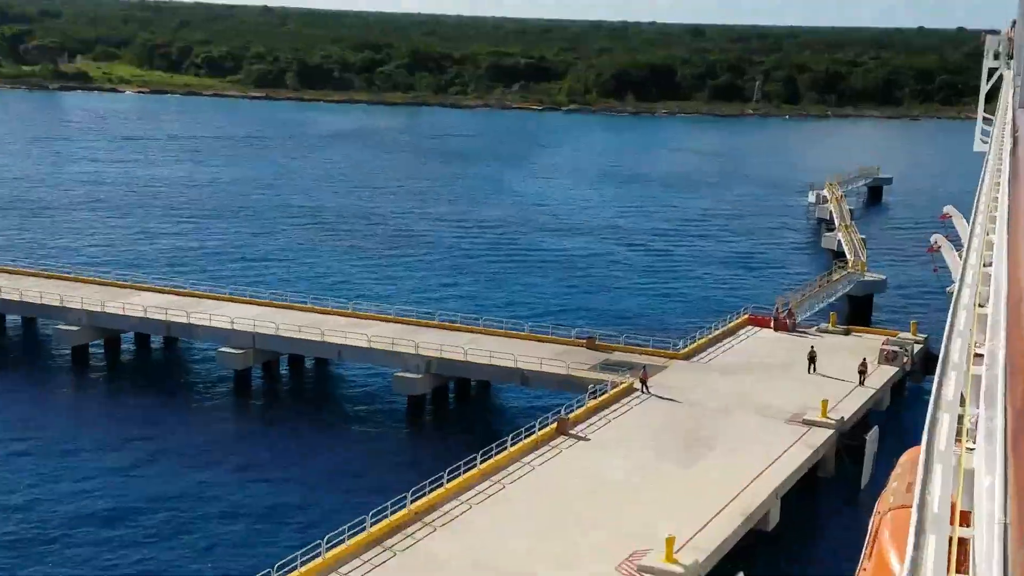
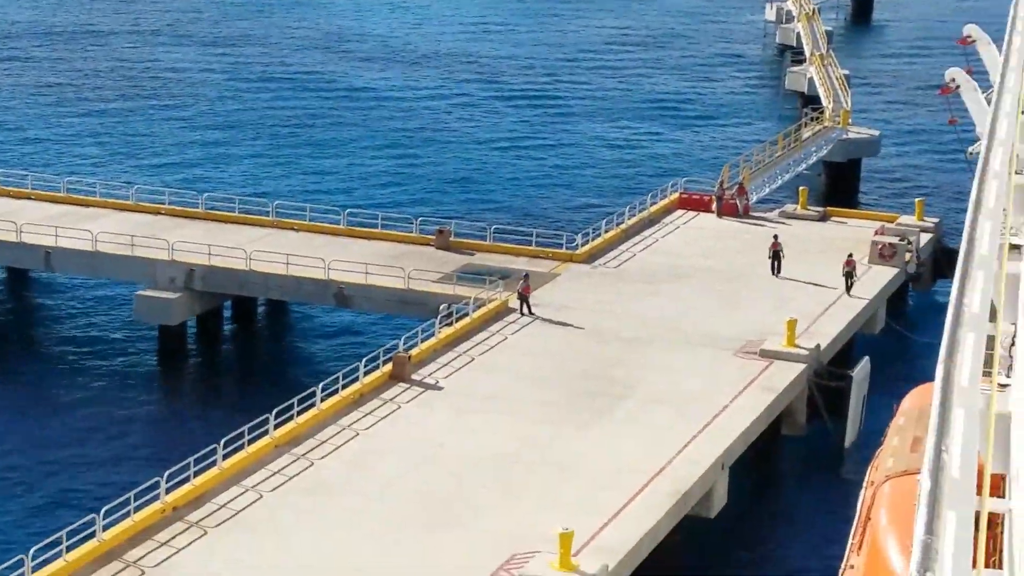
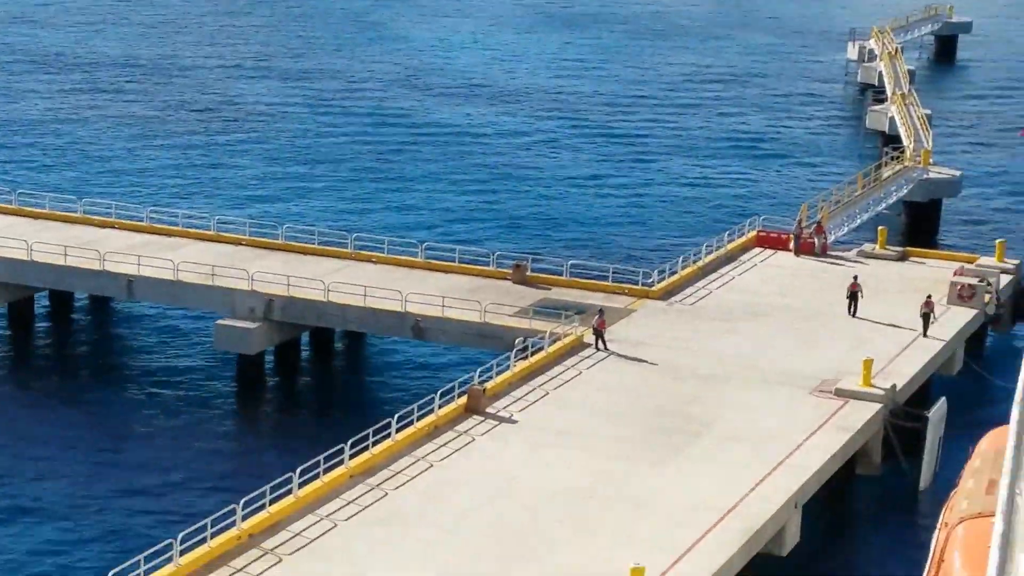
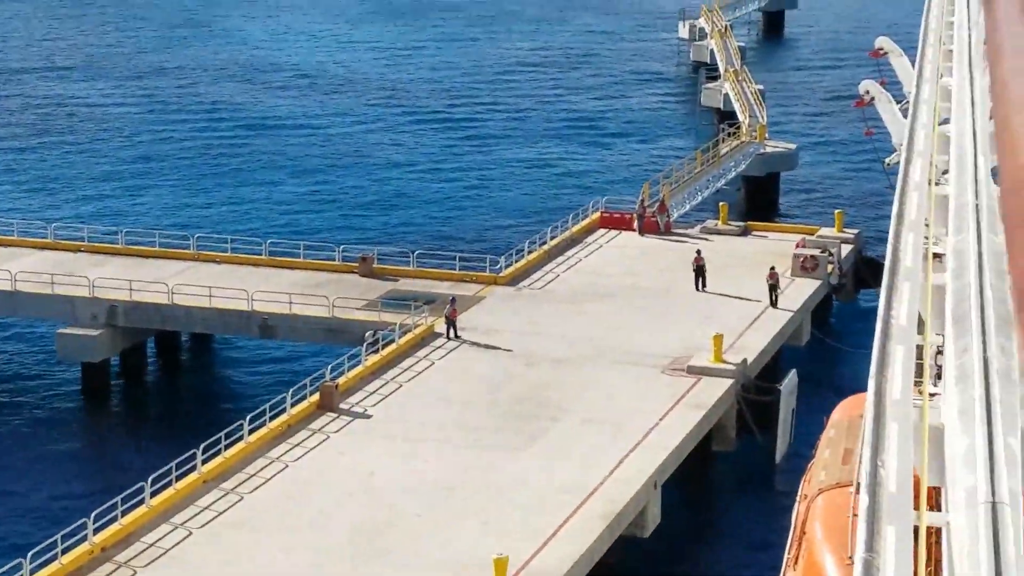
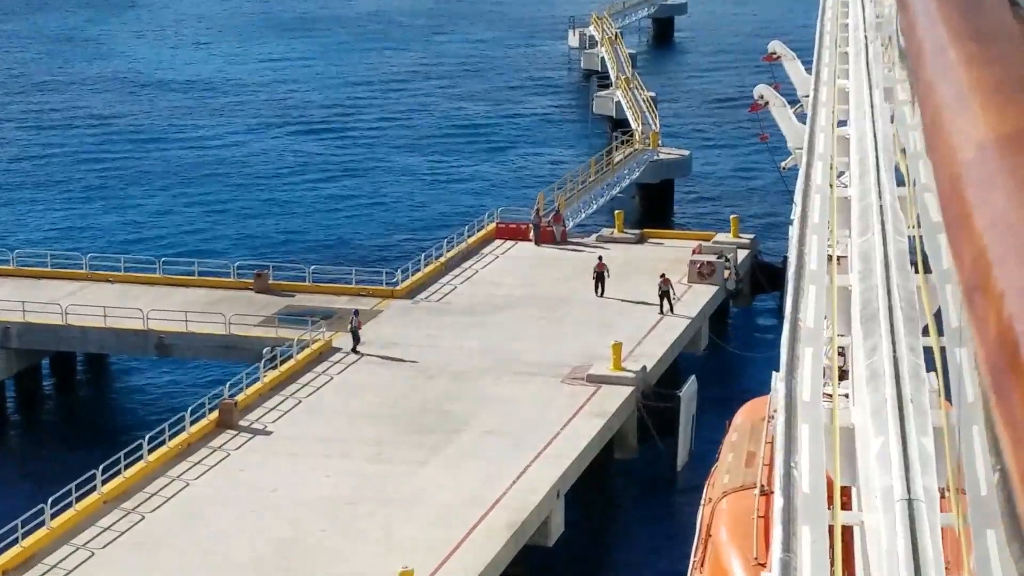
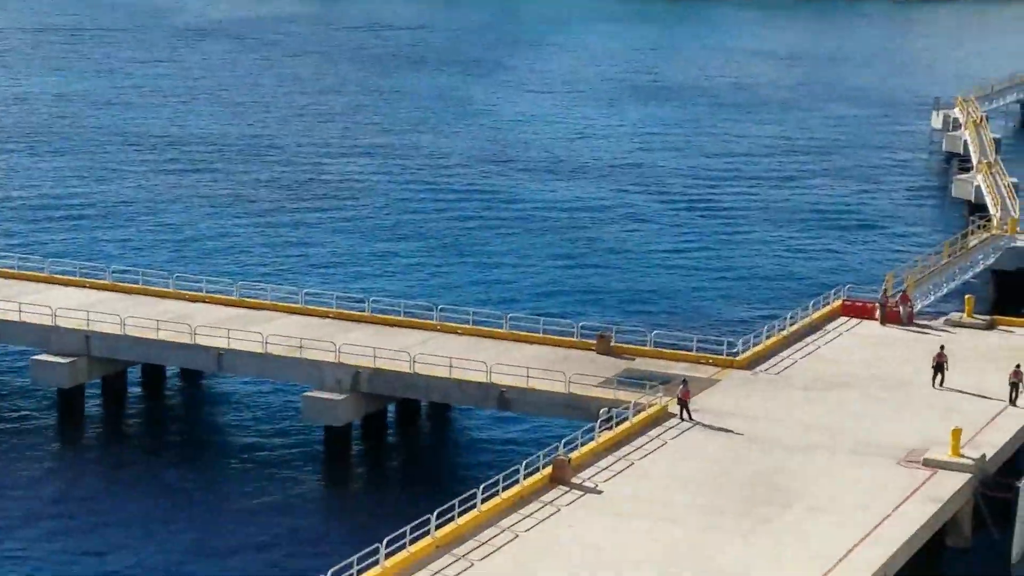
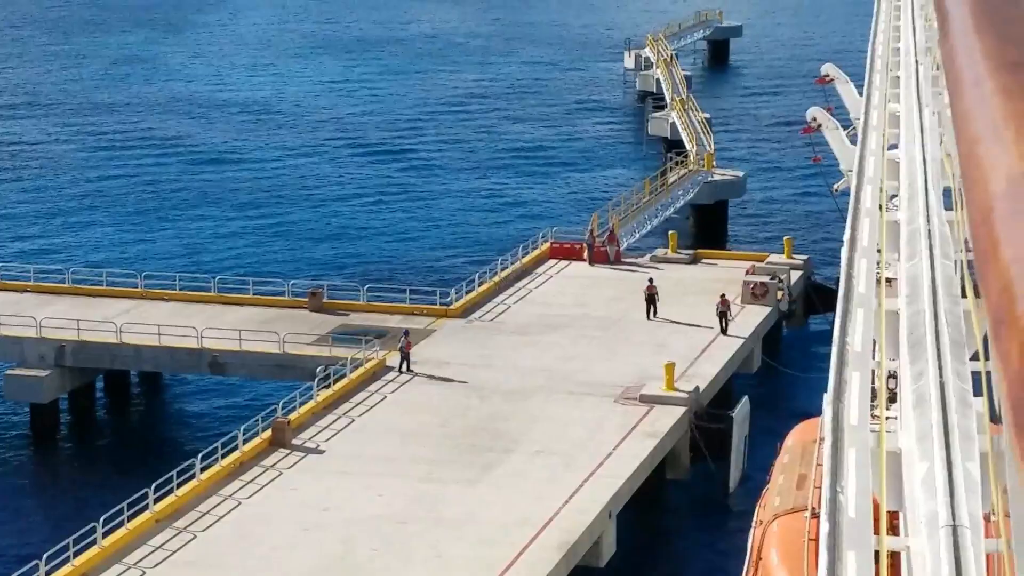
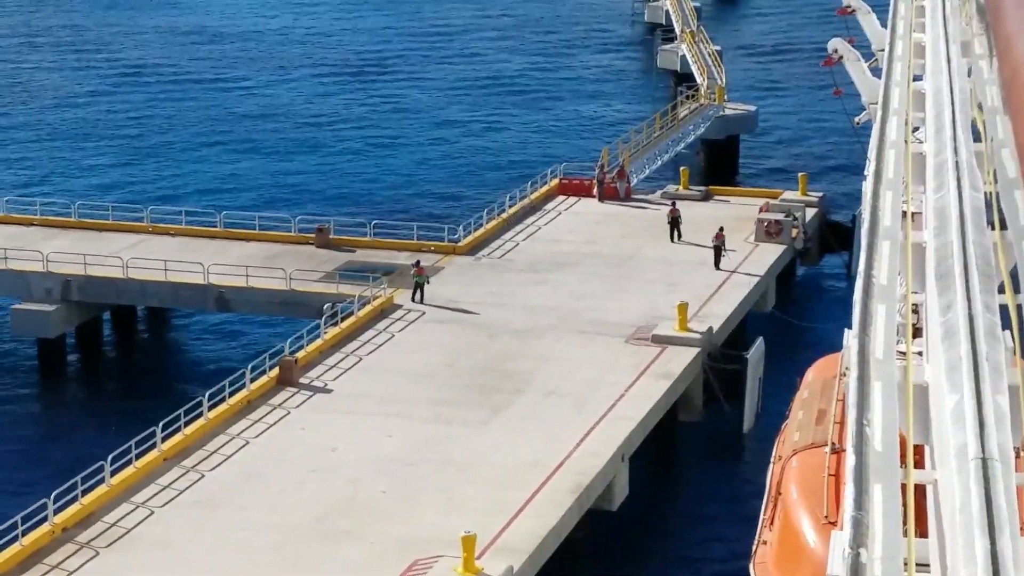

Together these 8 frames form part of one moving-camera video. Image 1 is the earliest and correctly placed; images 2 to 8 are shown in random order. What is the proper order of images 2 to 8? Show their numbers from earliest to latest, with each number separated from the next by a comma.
6, 3, 2, 4, 7, 5, 8
